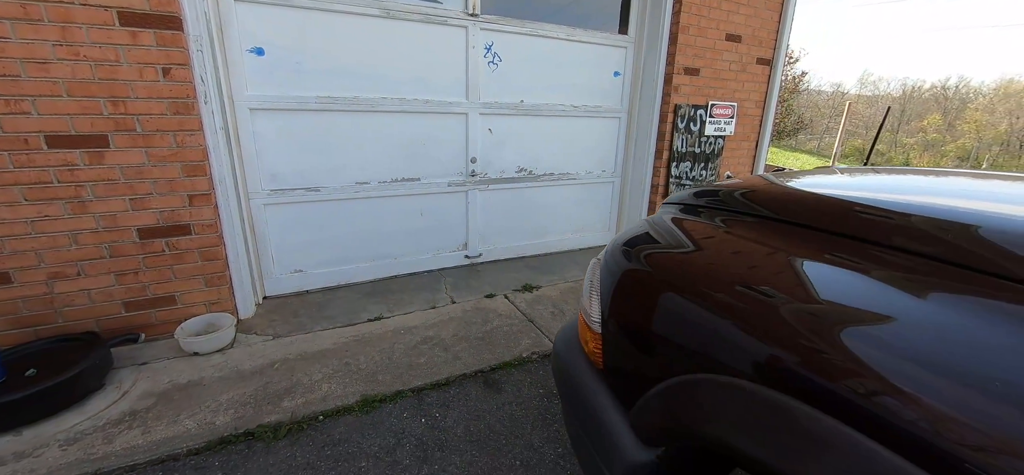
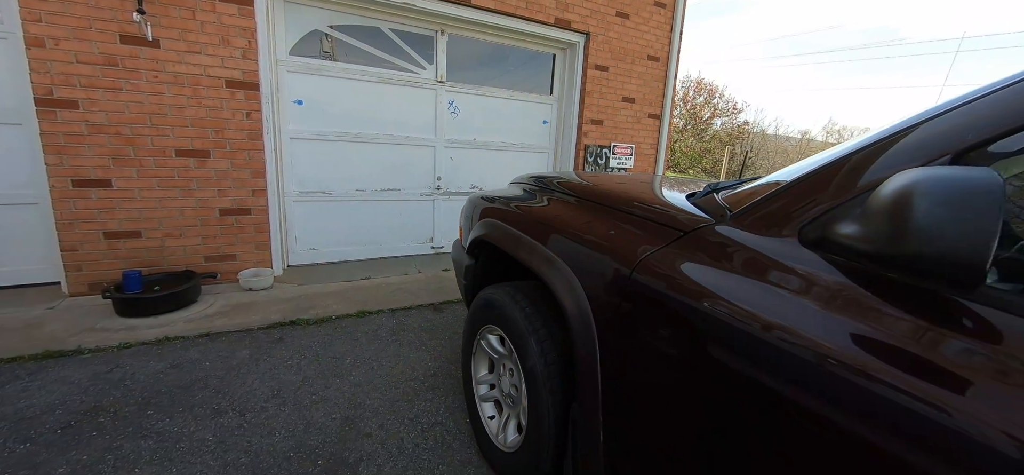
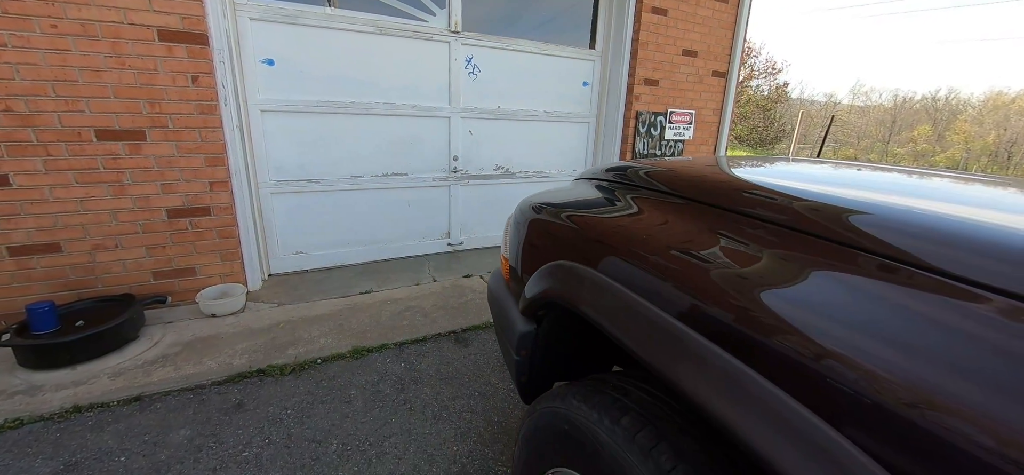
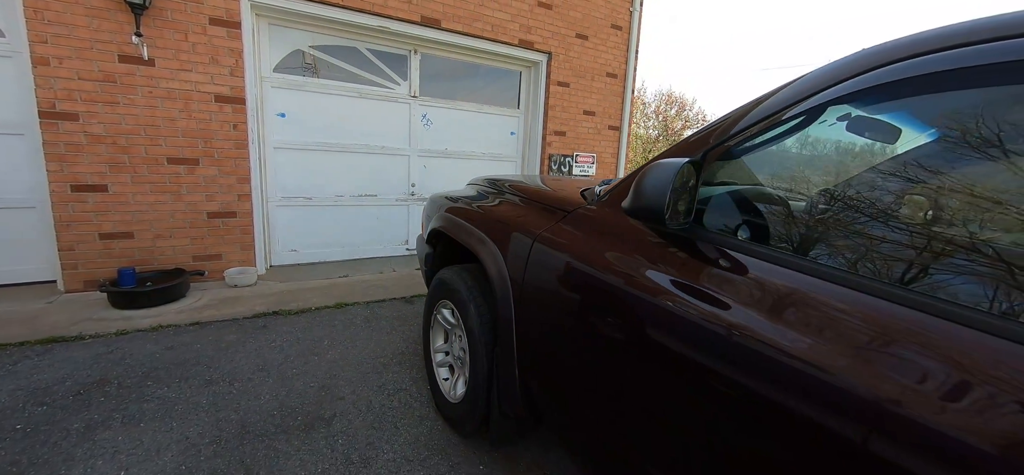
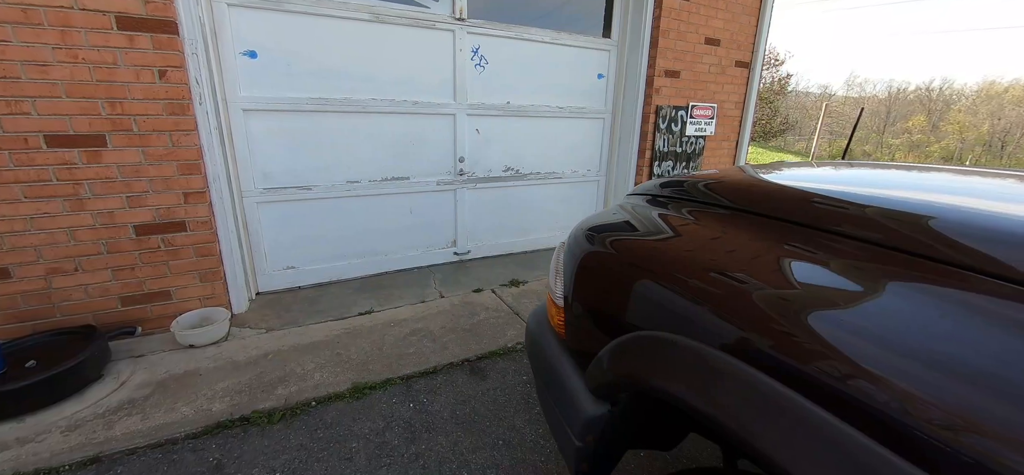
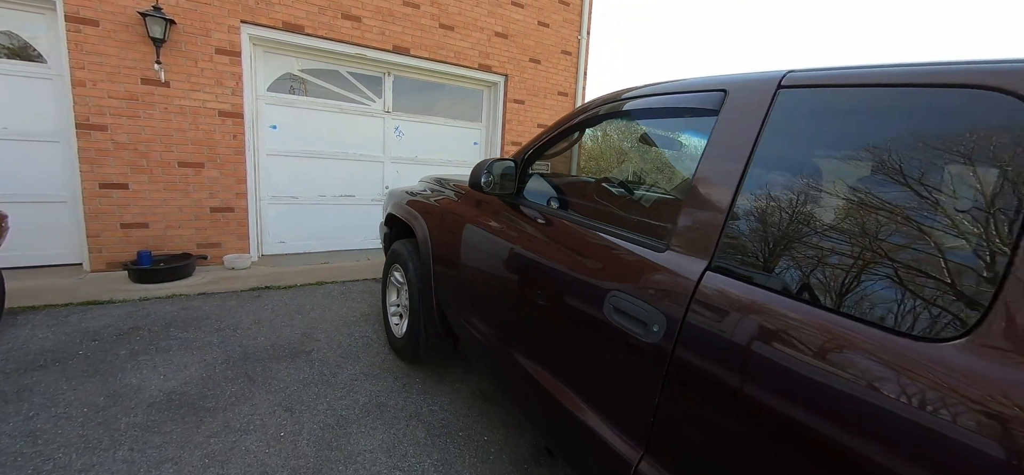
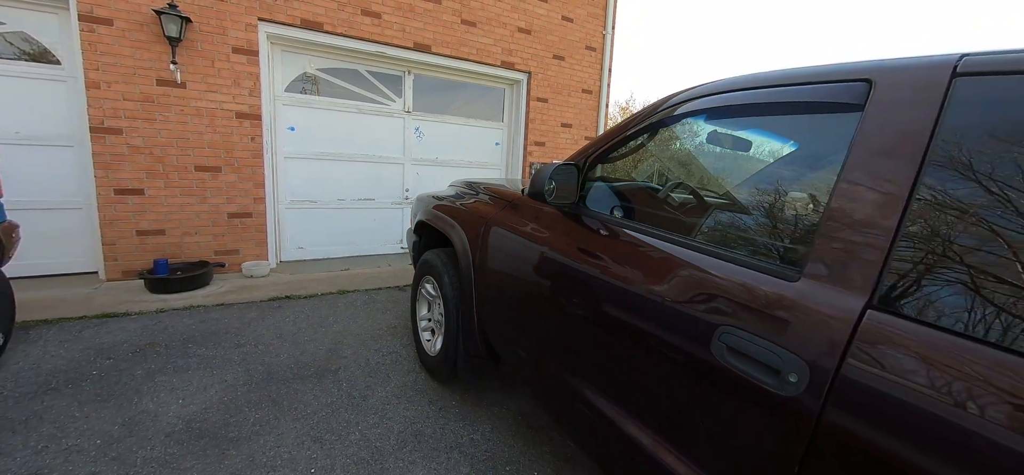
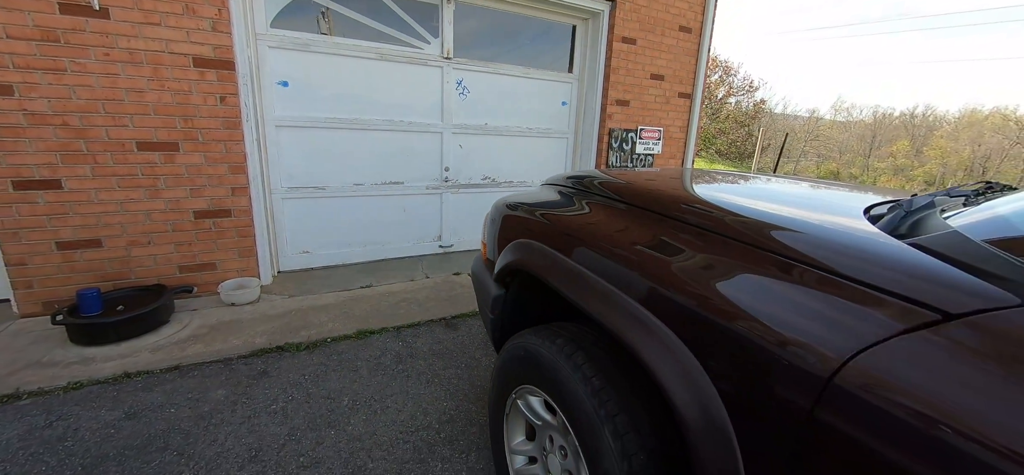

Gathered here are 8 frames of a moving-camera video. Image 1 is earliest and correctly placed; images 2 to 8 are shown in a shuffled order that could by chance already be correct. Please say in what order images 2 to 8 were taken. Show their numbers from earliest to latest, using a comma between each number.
5, 3, 8, 2, 4, 7, 6
